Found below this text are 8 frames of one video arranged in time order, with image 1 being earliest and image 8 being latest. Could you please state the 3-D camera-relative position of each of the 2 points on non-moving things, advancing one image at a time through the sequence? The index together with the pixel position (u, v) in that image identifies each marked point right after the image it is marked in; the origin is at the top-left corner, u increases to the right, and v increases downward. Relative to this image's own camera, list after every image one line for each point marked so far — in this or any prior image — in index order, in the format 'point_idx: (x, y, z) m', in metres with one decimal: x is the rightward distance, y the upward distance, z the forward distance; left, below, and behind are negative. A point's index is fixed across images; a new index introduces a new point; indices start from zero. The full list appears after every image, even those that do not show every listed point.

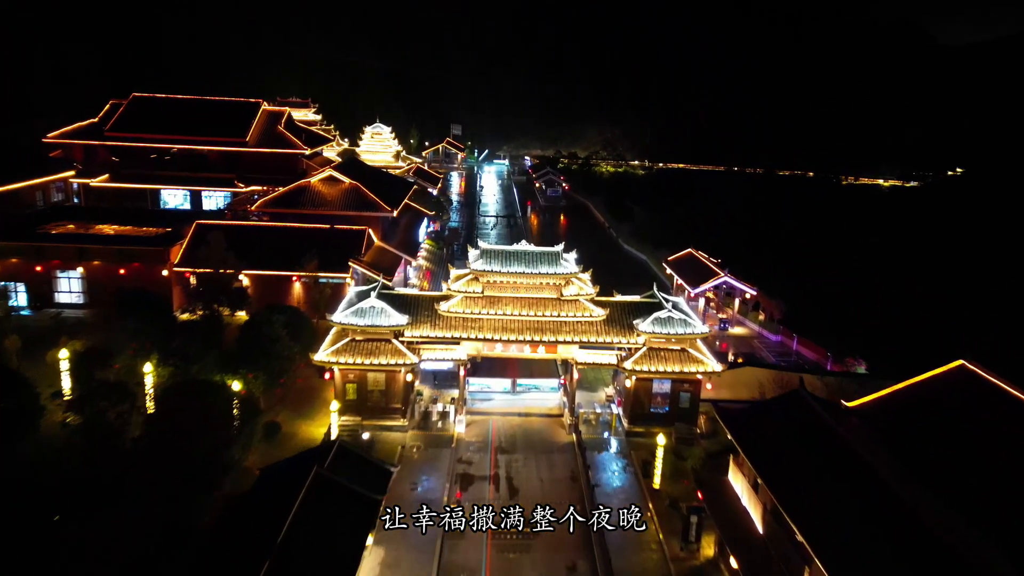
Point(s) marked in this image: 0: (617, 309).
0: (+2.3, -0.5, +15.0) m
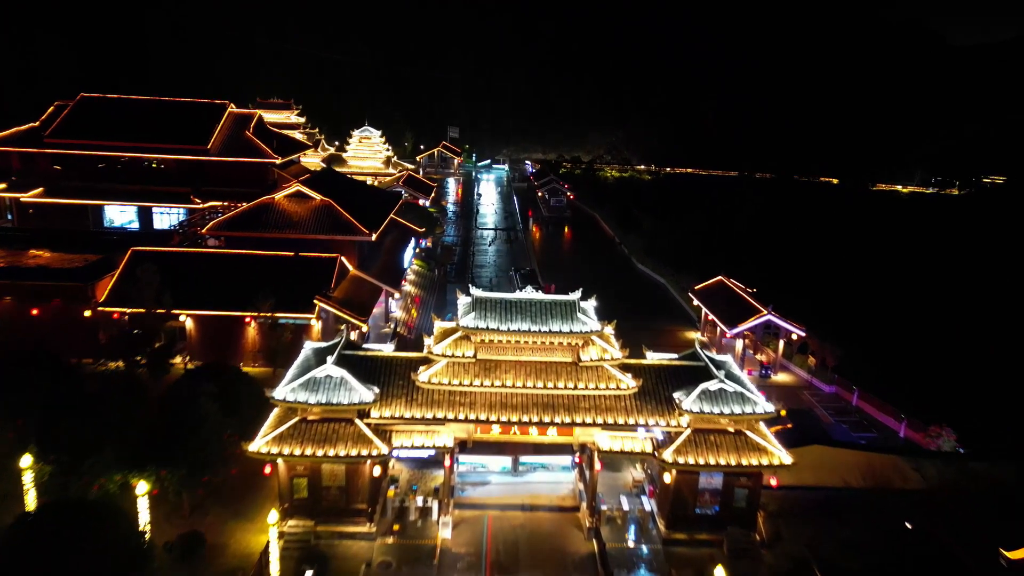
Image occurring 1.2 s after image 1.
0: (+2.3, -1.5, +11.5) m
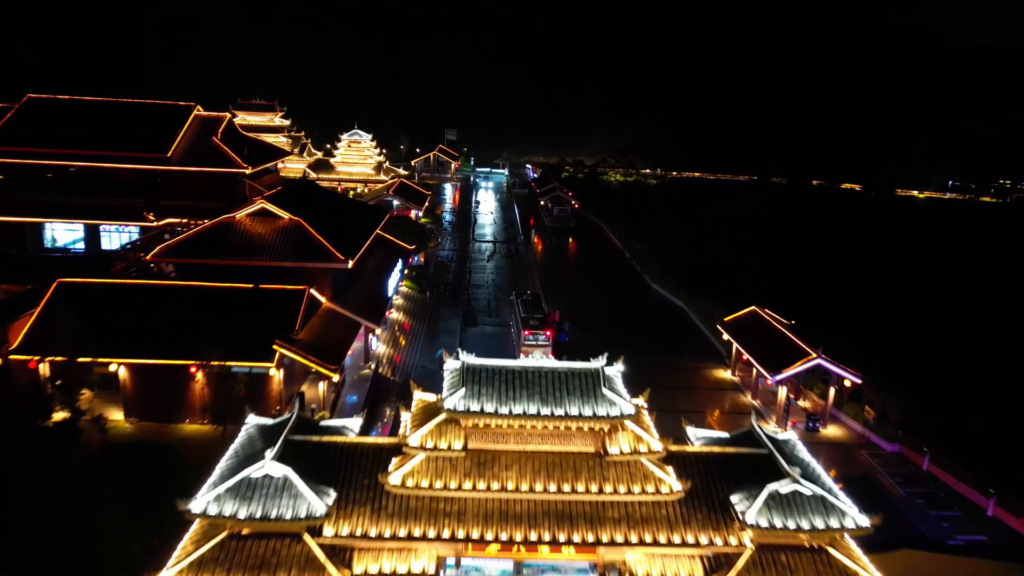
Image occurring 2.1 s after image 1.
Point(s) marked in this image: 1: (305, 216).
0: (+2.4, -2.3, +8.7) m
1: (-5.3, +1.8, +17.3) m
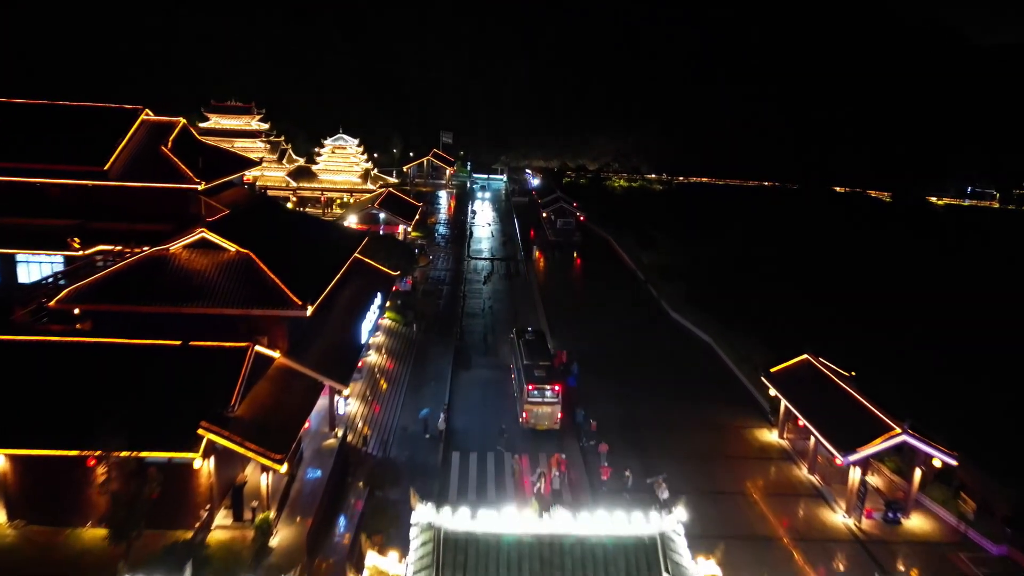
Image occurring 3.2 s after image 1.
0: (+2.4, -3.3, +5.5) m
1: (-5.3, +0.9, +14.1) m
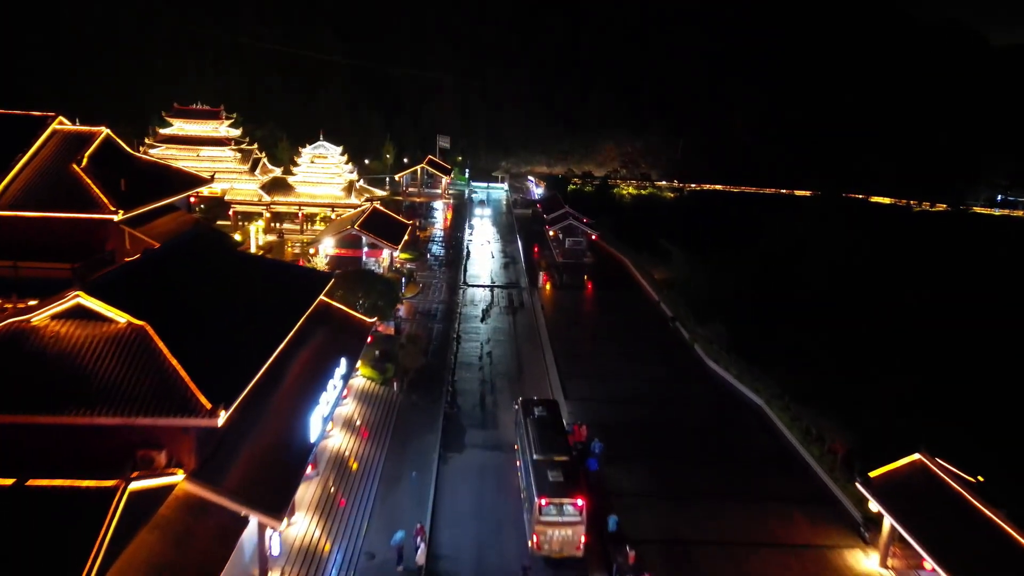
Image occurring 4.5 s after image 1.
0: (+2.5, -4.5, +1.5) m
1: (-5.2, -0.3, +10.1) m
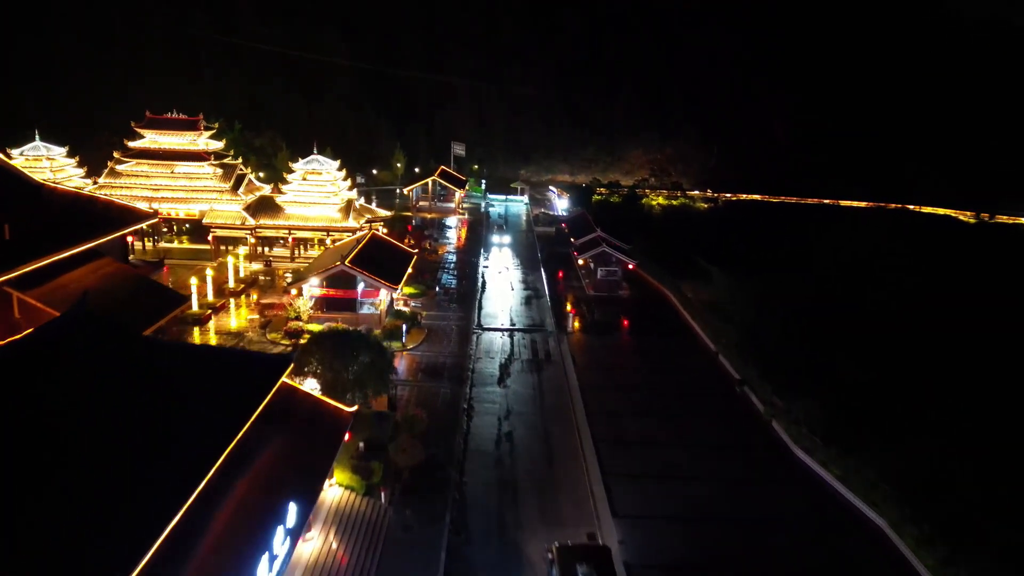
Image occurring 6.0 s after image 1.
0: (+2.6, -5.9, -2.9) m
1: (-4.9, -1.7, +5.9) m
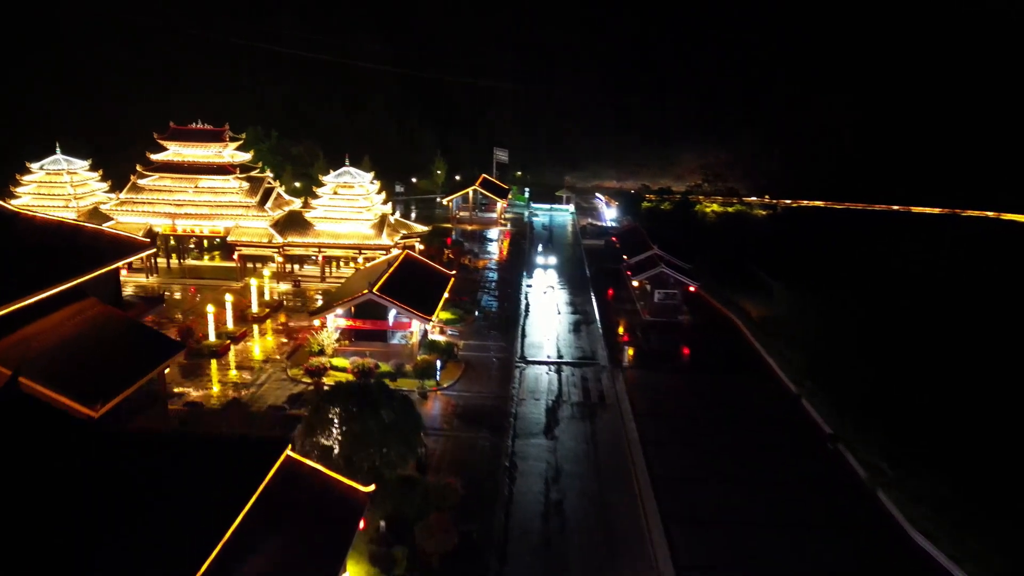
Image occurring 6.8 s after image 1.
0: (+2.4, -6.6, -5.4) m
1: (-4.5, -2.5, +3.9) m
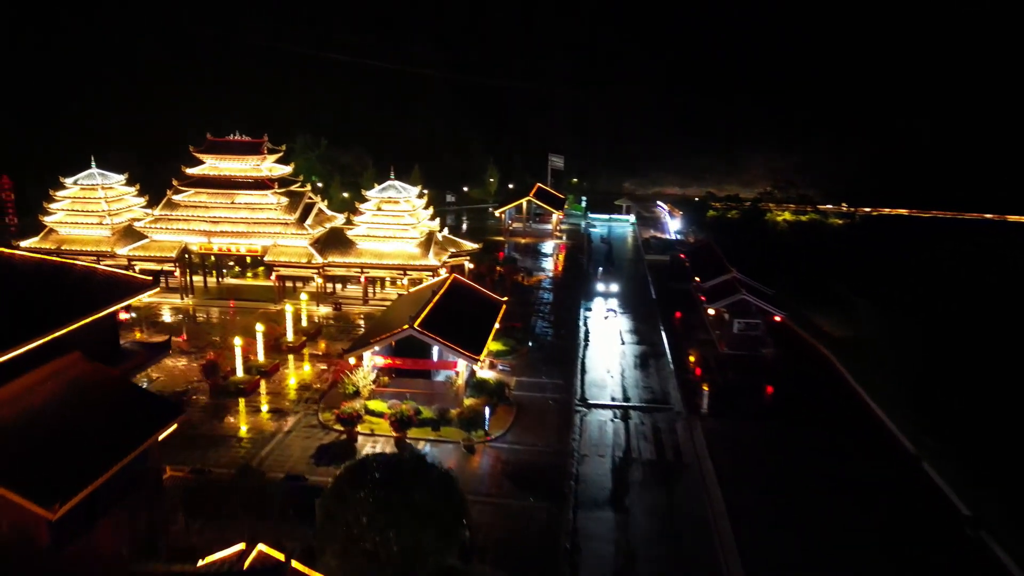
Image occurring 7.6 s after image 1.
0: (+2.0, -7.4, -8.0) m
1: (-4.2, -3.2, +1.8) m
